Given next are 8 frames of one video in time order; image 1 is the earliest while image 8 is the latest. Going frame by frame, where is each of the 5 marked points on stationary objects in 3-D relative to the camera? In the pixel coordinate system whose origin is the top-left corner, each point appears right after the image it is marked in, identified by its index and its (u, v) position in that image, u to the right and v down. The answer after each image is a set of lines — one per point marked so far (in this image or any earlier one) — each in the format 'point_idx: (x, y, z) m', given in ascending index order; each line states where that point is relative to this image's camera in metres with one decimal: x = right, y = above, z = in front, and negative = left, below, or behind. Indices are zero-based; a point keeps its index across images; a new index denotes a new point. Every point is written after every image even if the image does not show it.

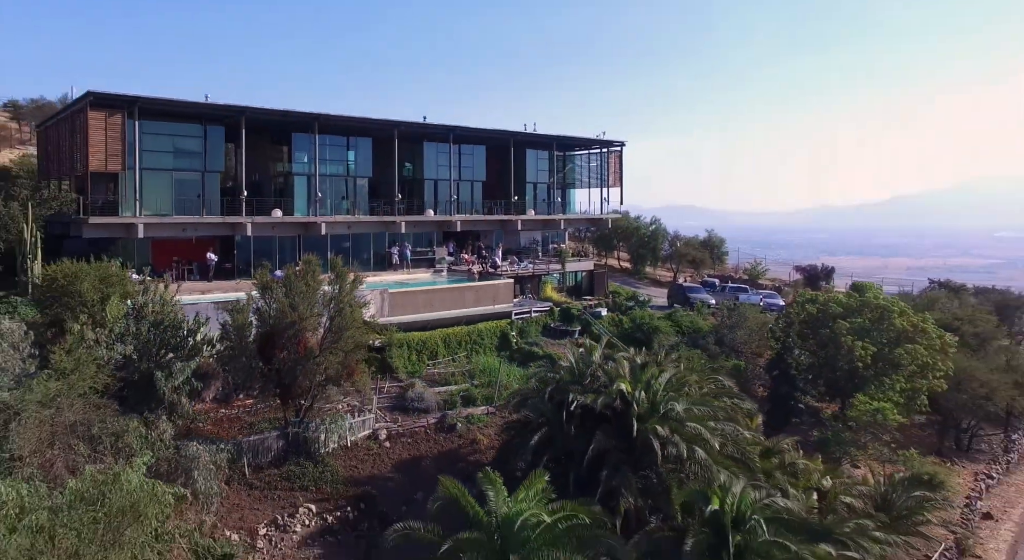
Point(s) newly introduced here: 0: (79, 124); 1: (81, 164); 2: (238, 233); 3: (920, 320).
0: (-9.7, +3.5, +14.0) m
1: (-9.6, +2.5, +14.0) m
2: (-6.8, +1.2, +15.5) m
3: (+9.1, -0.9, +13.8) m
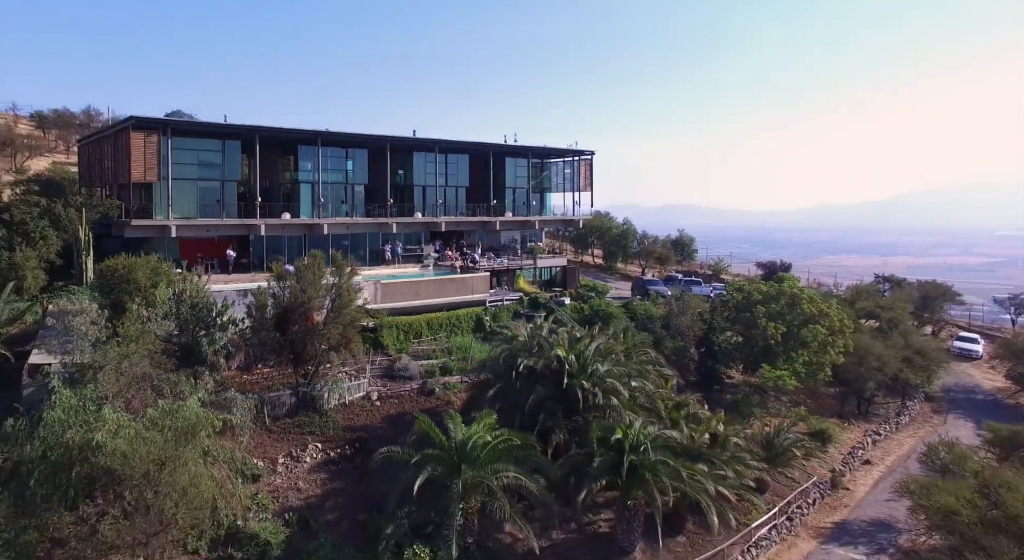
0: (-10.4, +3.6, +16.7) m
1: (-10.4, +2.7, +16.7) m
2: (-7.6, +1.4, +18.2) m
3: (+8.3, -0.7, +16.5) m
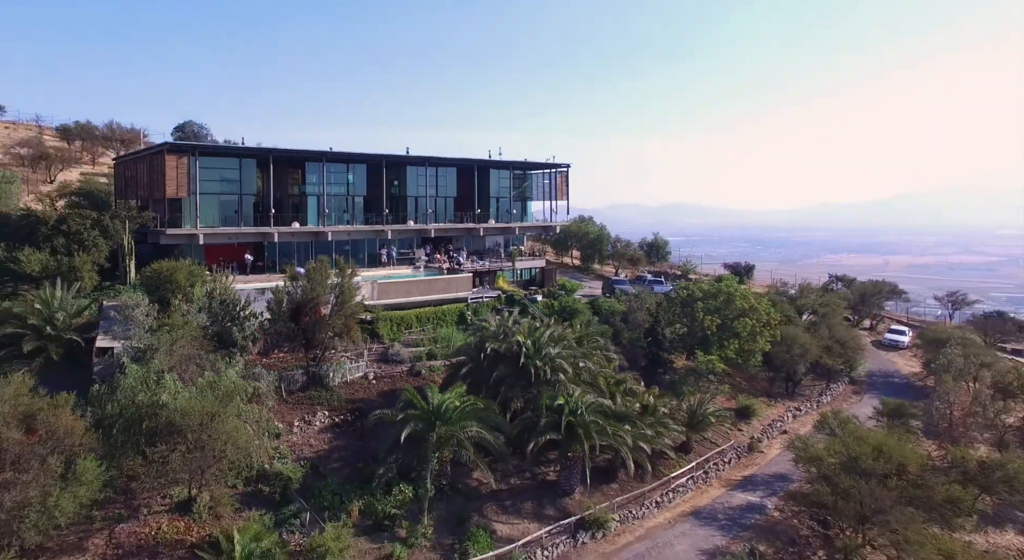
0: (-11.1, +3.6, +19.6) m
1: (-11.1, +2.7, +19.6) m
2: (-8.3, +1.4, +21.1) m
3: (+7.6, -0.7, +19.3) m
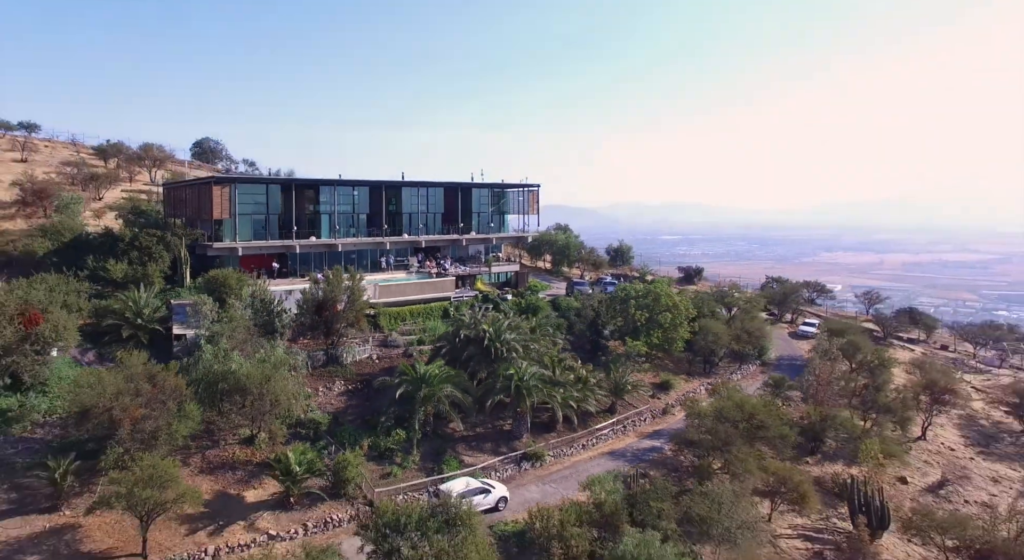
0: (-12.2, +3.5, +24.7) m
1: (-12.2, +2.6, +24.7) m
2: (-9.4, +1.2, +26.2) m
3: (+6.5, -0.8, +24.5) m
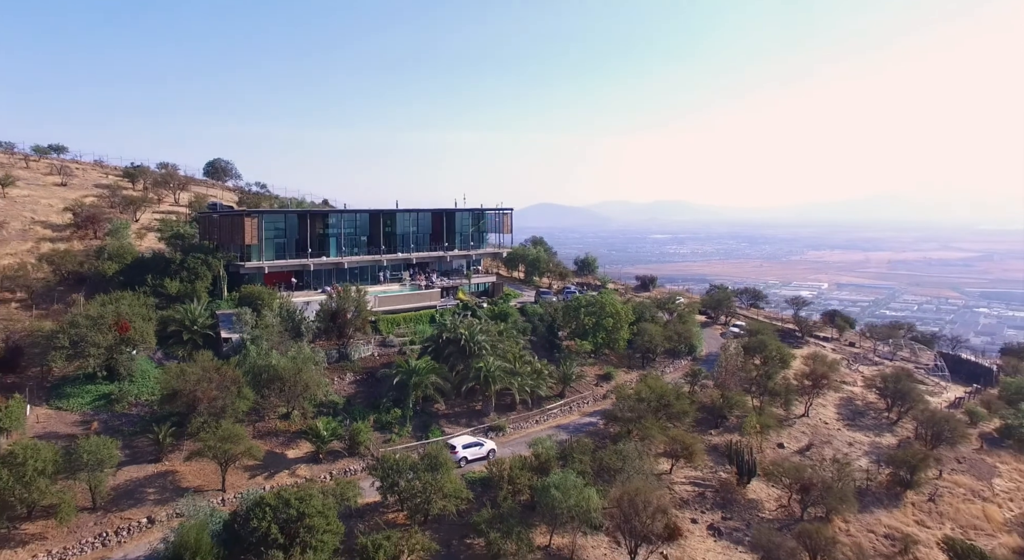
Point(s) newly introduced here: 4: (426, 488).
0: (-13.5, +2.9, +30.4) m
1: (-13.5, +1.9, +30.4) m
2: (-10.7, +0.6, +32.0) m
3: (+5.3, -1.4, +30.5) m
4: (-2.4, -5.7, +17.0) m
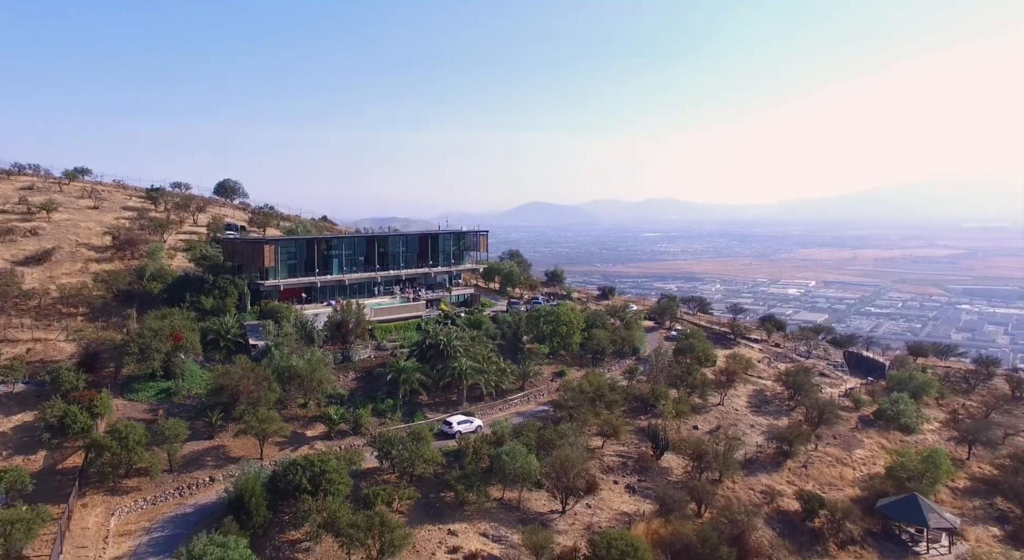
0: (-15.2, +2.0, +36.7) m
1: (-15.1, +1.0, +36.7) m
2: (-12.3, -0.3, +38.3) m
3: (+3.6, -2.2, +37.1) m
4: (-3.8, -6.6, +23.5) m
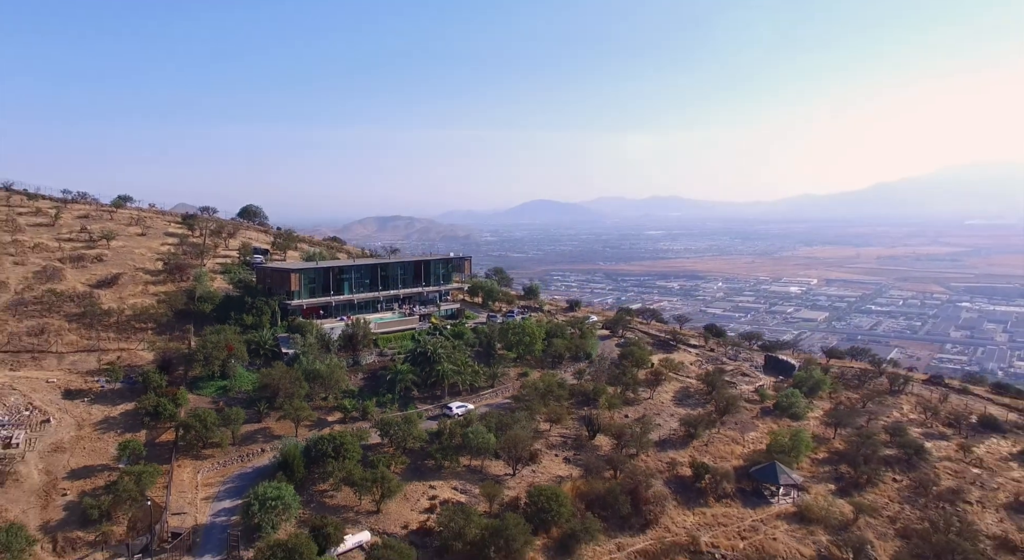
0: (-17.0, +0.5, +46.2) m
1: (-17.0, -0.5, +46.2) m
2: (-14.2, -1.8, +47.8) m
3: (+1.8, -3.7, +46.4) m
4: (-5.8, -8.1, +33.0) m
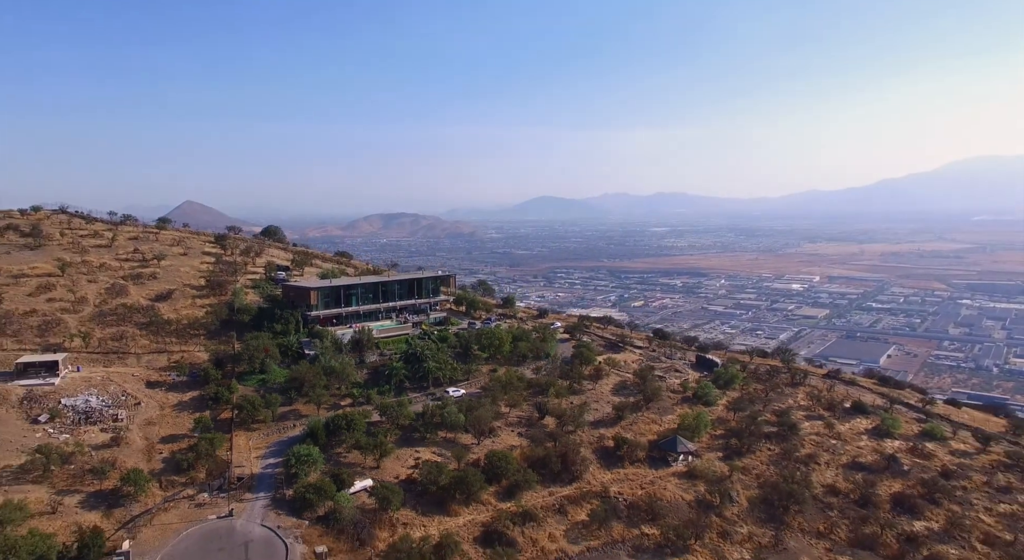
0: (-19.5, -1.0, +58.2) m
1: (-19.4, -1.9, +58.2) m
2: (-16.6, -3.2, +59.8) m
3: (-0.7, -5.1, +58.2) m
4: (-8.3, -9.6, +44.9) m
